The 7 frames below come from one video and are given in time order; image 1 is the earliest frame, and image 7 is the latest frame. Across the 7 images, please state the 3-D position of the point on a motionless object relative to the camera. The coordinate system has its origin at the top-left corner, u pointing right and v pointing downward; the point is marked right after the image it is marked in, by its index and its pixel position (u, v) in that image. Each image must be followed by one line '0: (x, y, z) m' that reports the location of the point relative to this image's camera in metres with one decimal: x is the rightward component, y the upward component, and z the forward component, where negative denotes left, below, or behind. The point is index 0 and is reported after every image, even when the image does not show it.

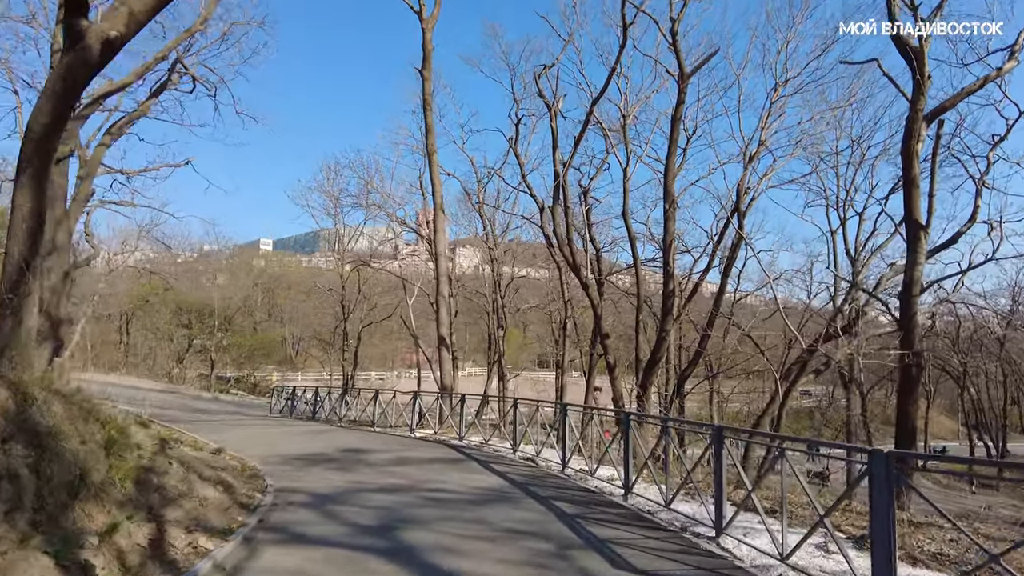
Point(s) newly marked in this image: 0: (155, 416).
0: (-10.6, -3.8, +18.5) m
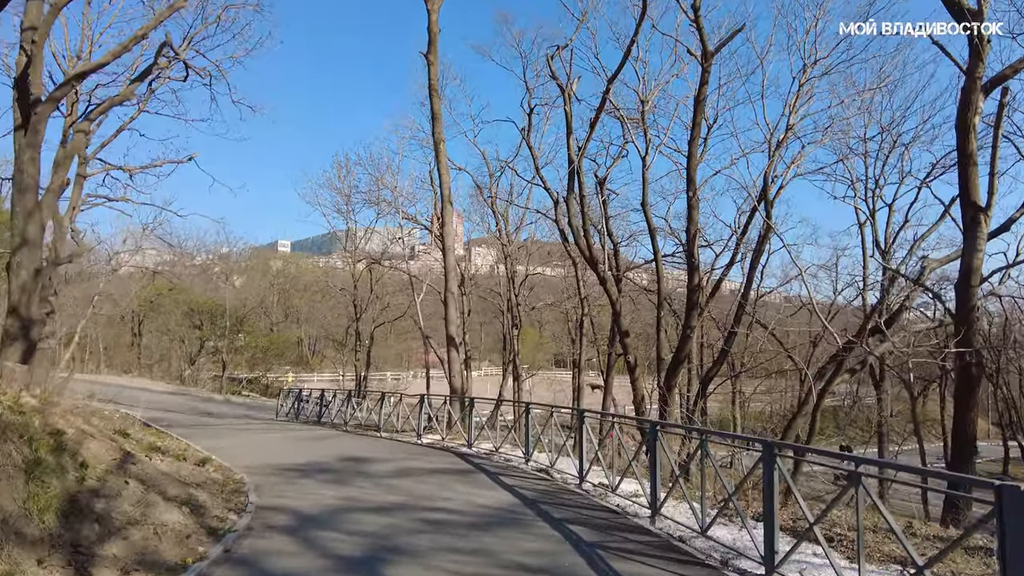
0: (-10.2, -3.8, +17.8) m
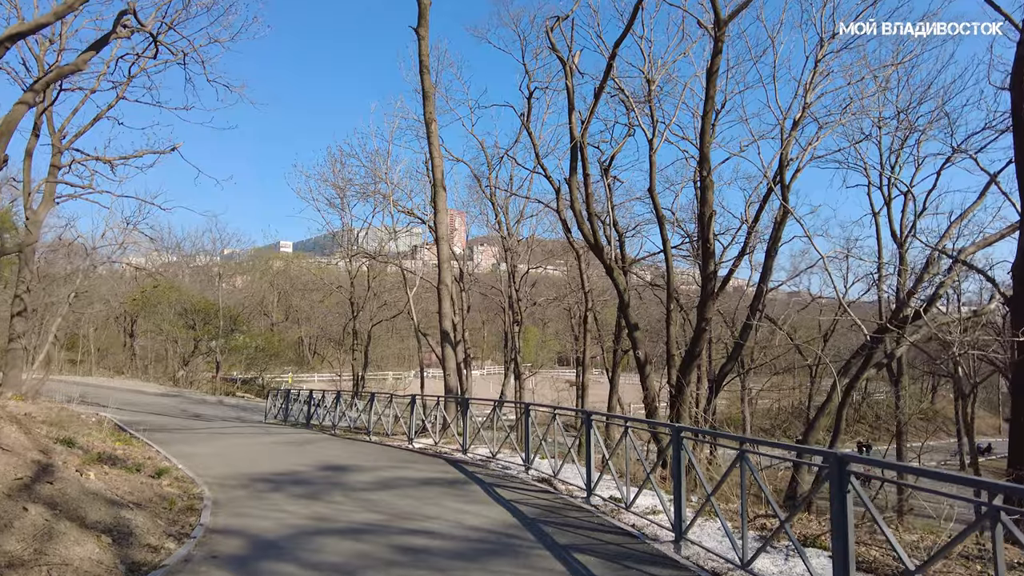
0: (-10.2, -3.7, +16.8) m
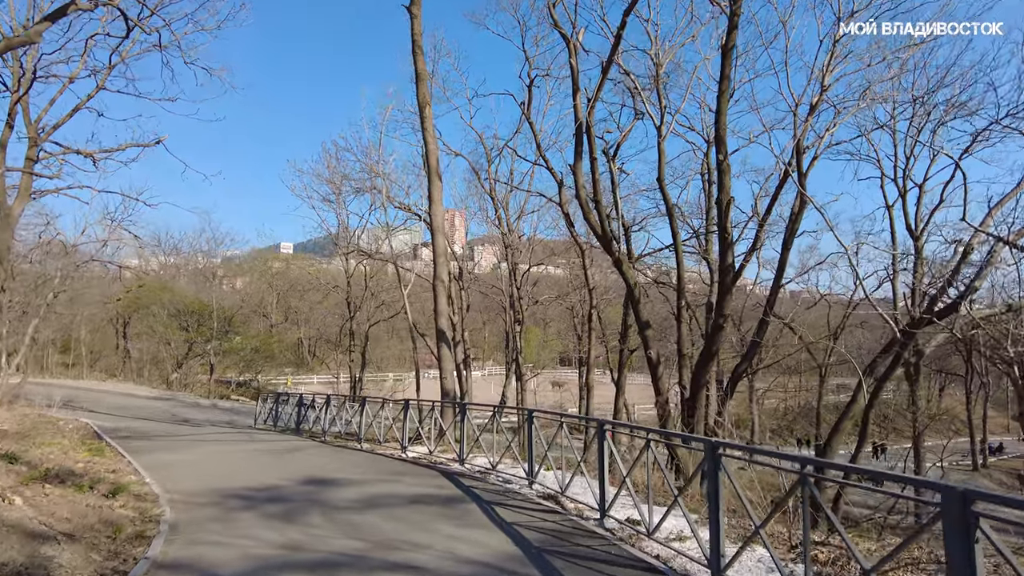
0: (-10.1, -3.6, +15.9) m
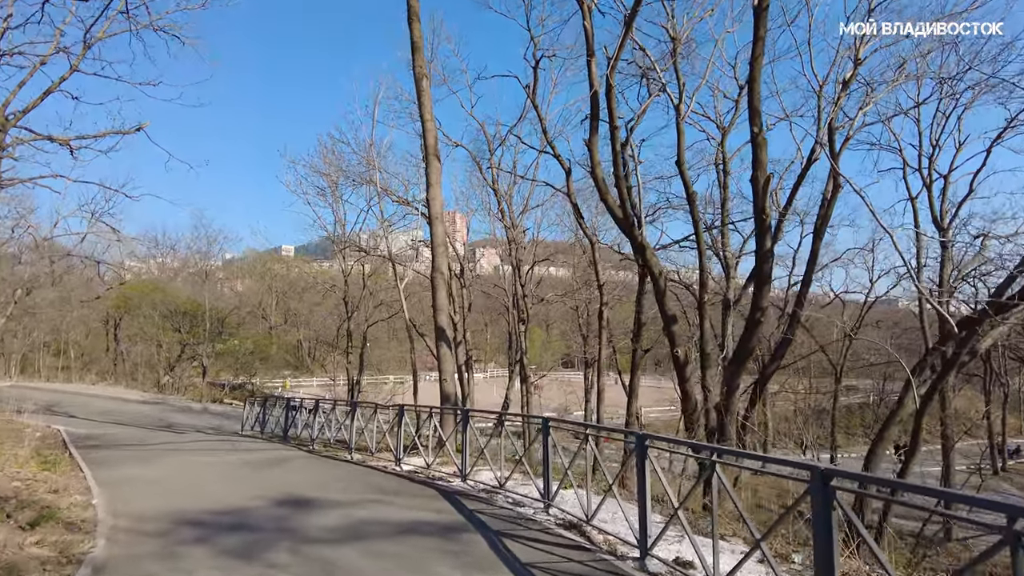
0: (-10.0, -3.5, +14.7) m
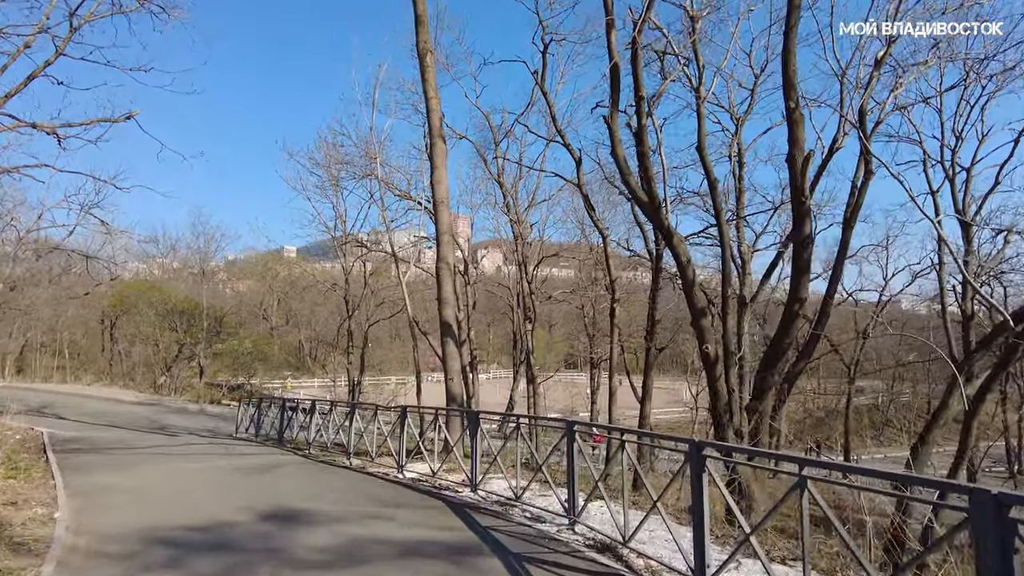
0: (-9.8, -3.4, +13.9) m
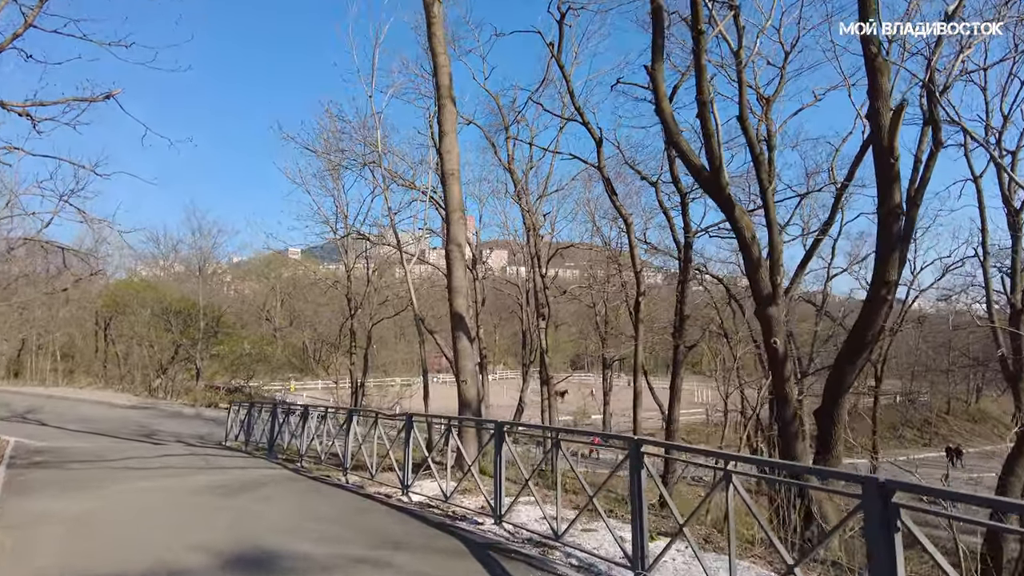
0: (-9.4, -3.3, +12.4) m
